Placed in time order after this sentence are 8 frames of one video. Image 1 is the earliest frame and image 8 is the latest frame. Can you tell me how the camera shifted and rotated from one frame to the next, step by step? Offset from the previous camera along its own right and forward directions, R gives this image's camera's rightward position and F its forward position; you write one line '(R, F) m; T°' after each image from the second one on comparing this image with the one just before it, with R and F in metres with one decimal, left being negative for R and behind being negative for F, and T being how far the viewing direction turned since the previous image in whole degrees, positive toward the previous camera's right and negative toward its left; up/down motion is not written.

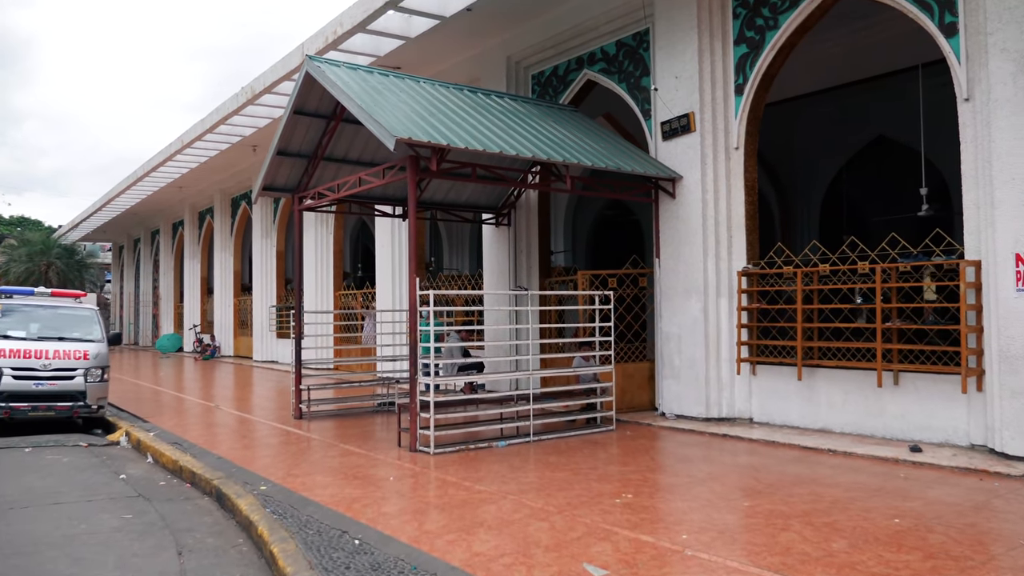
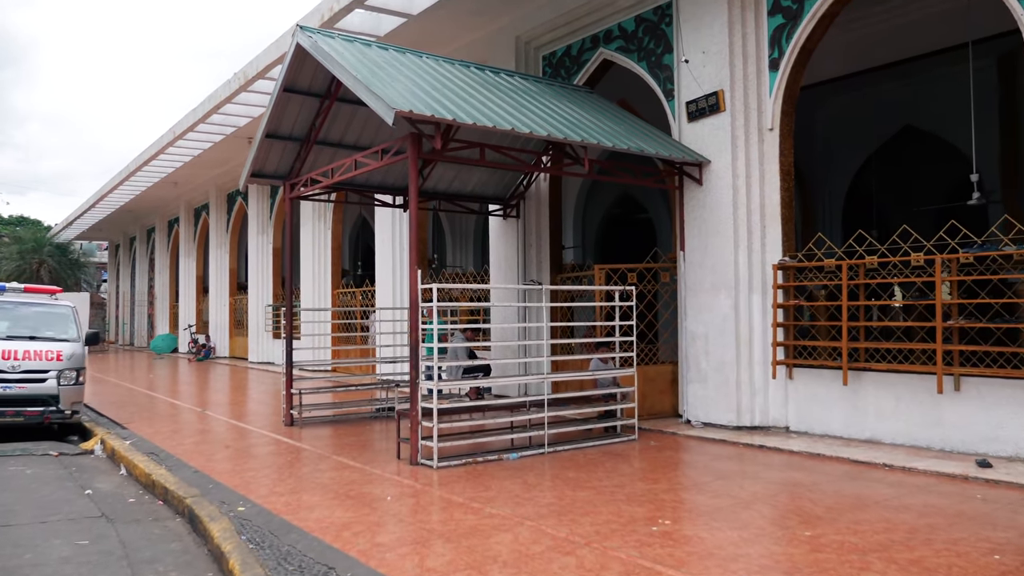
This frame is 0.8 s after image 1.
(-0.1, +0.8) m; 0°
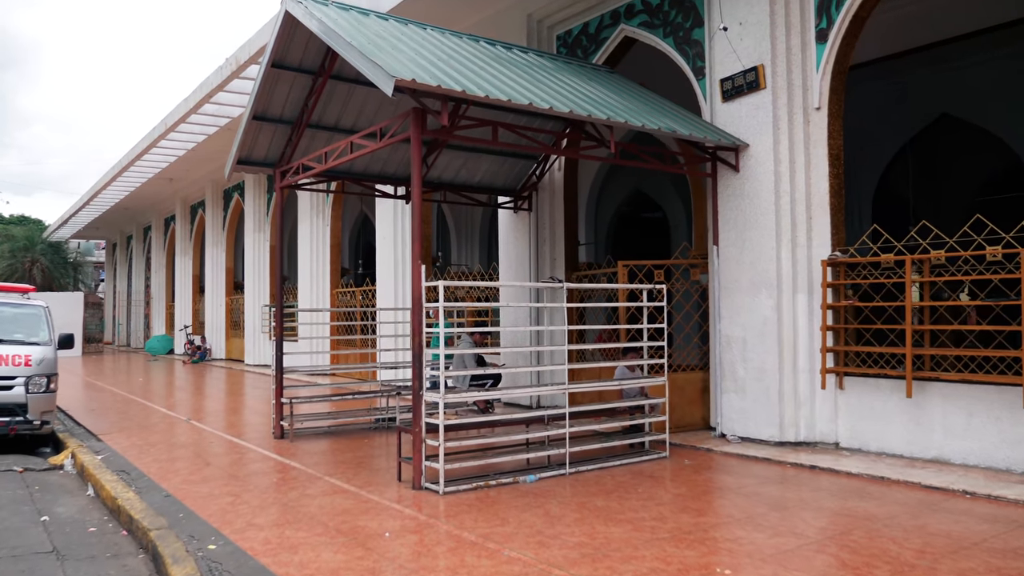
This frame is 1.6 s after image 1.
(-0.1, +0.9) m; 0°
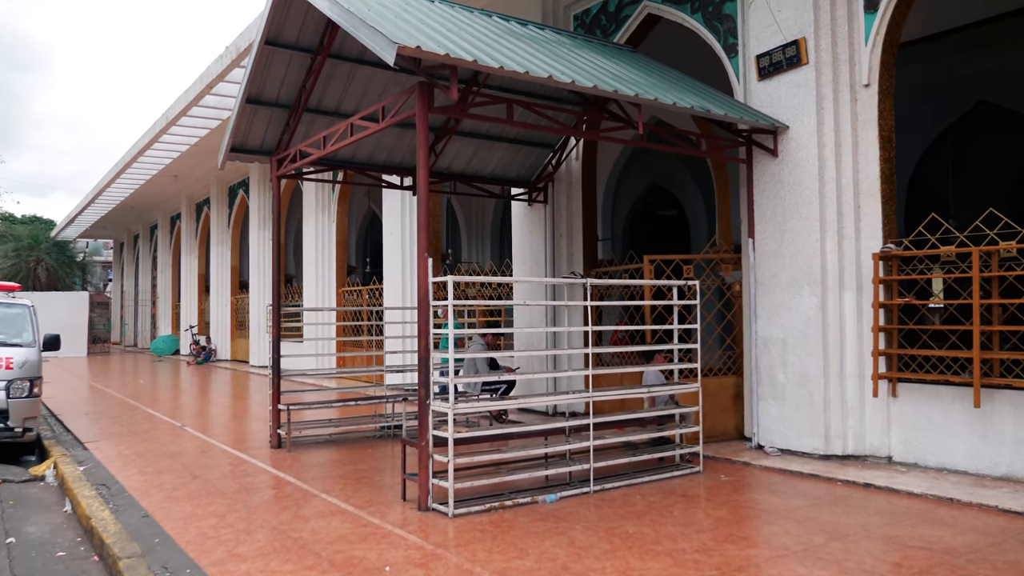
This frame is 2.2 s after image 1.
(0.0, +0.7) m; -1°
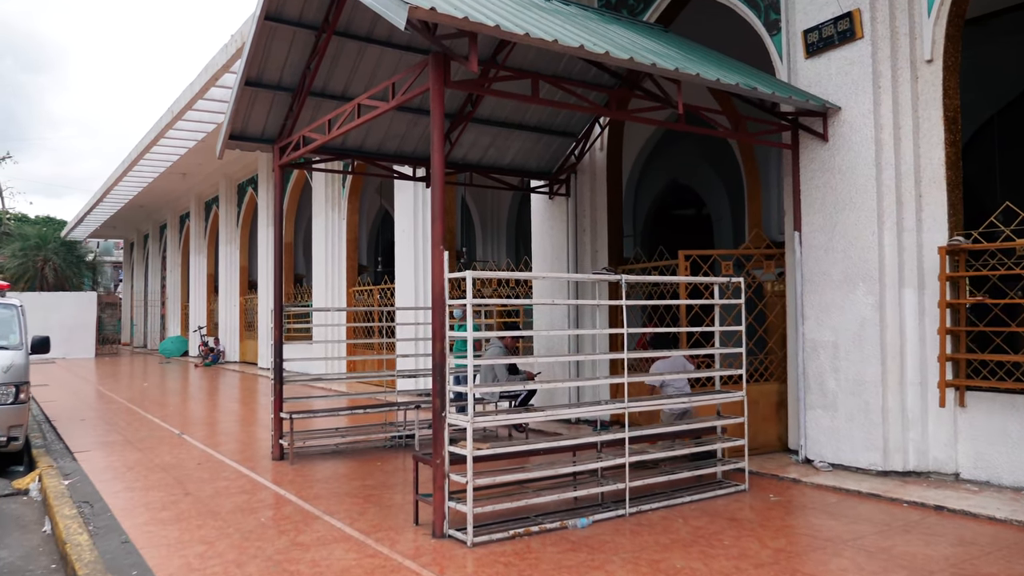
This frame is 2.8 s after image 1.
(-0.1, +0.6) m; -1°
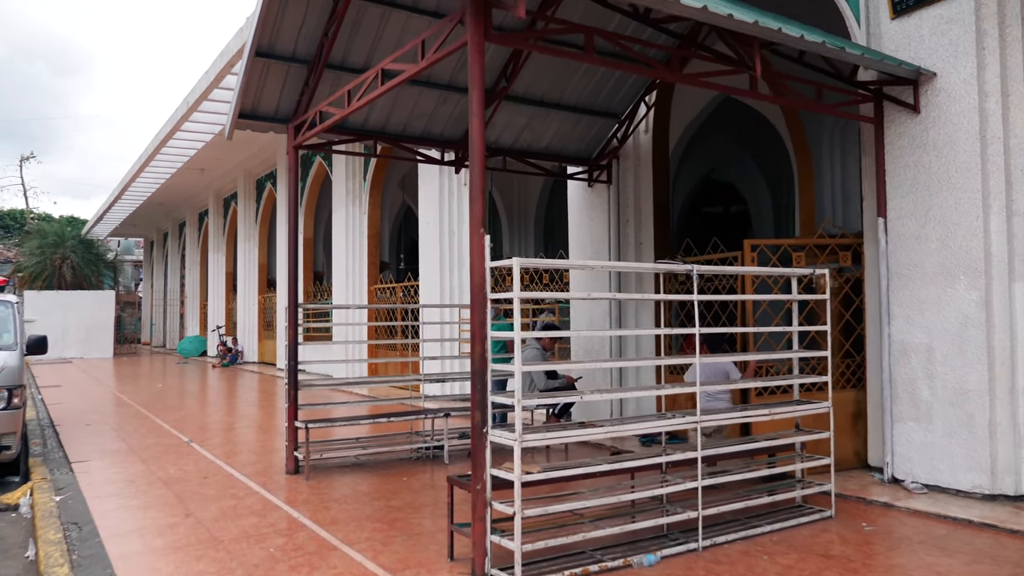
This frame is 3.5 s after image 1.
(-0.2, +0.8) m; -1°
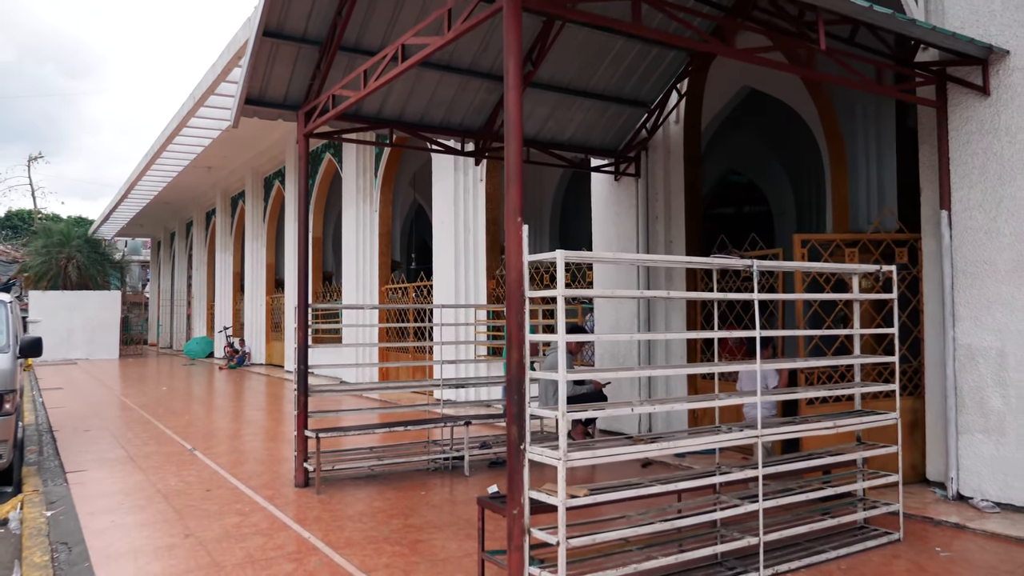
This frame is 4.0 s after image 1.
(-0.1, +0.5) m; 0°
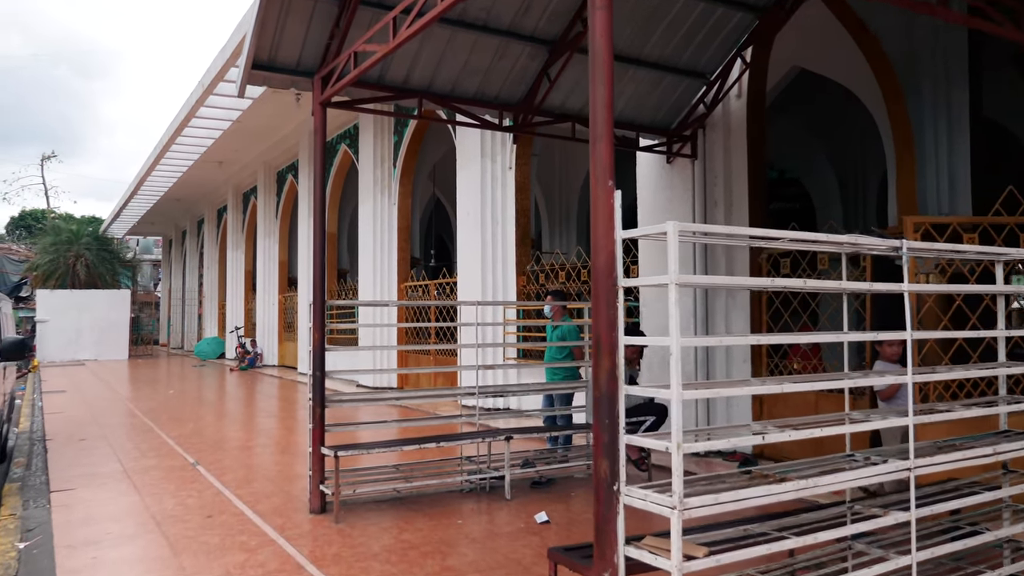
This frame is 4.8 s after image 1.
(-0.2, +0.9) m; -1°
